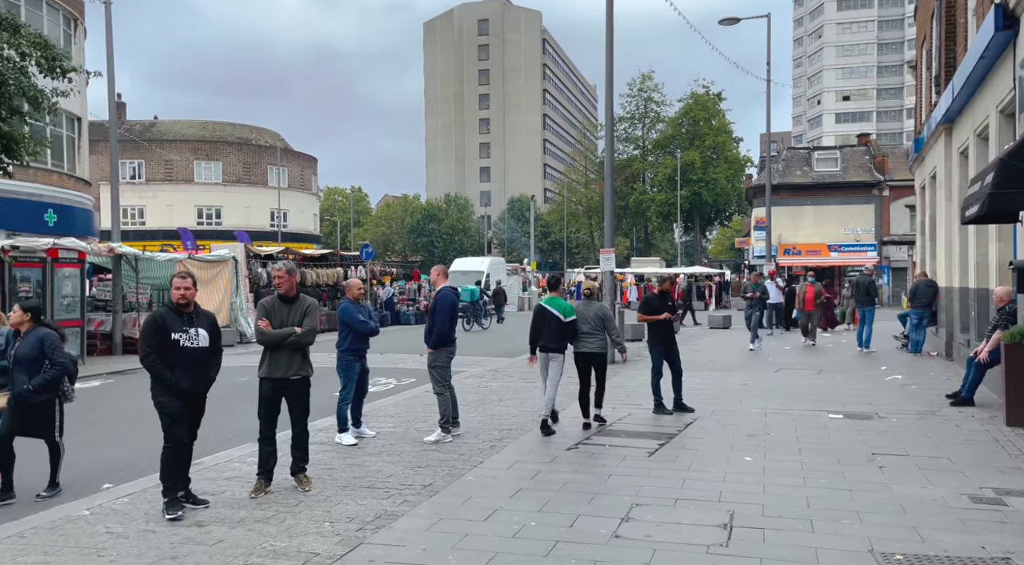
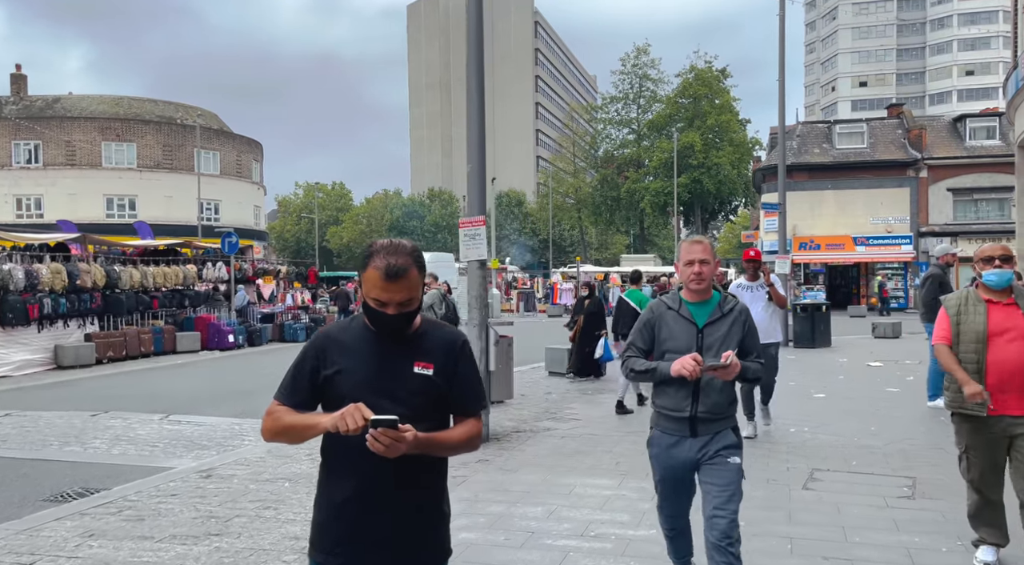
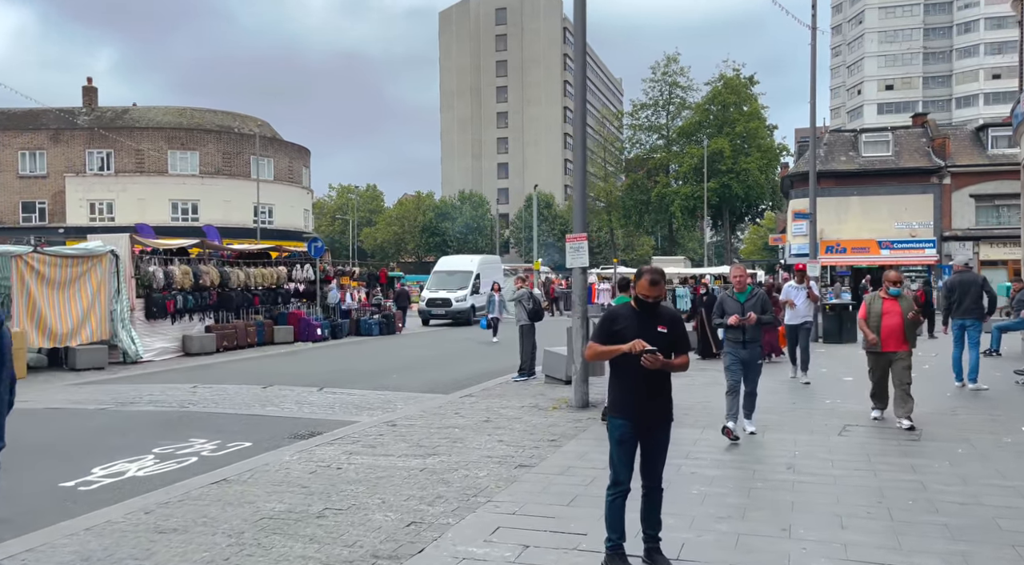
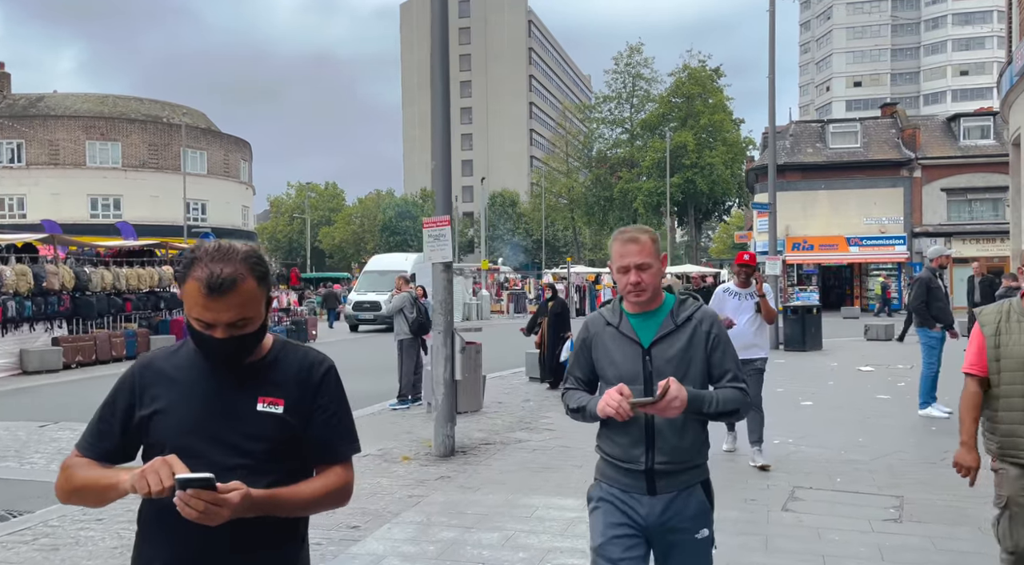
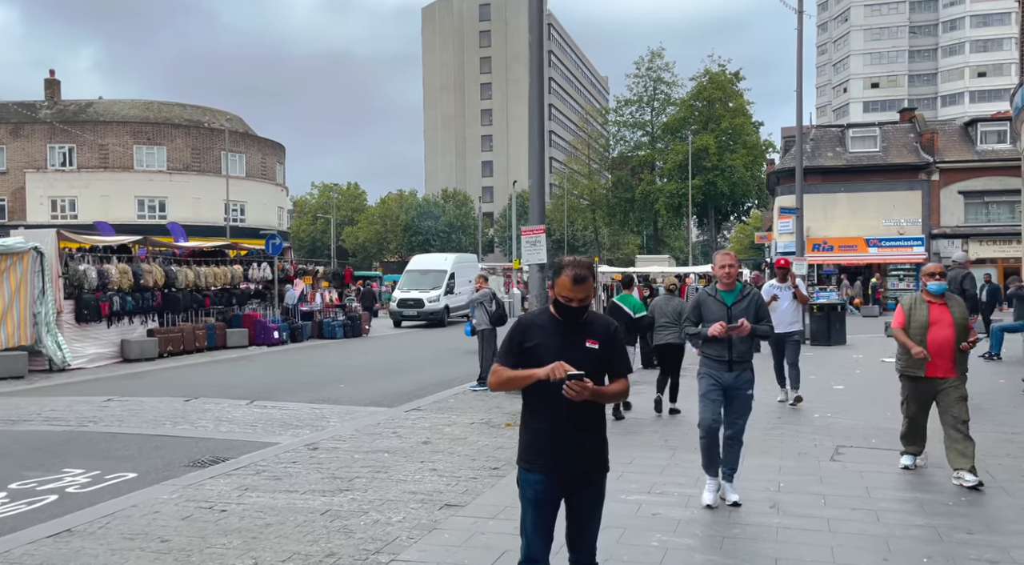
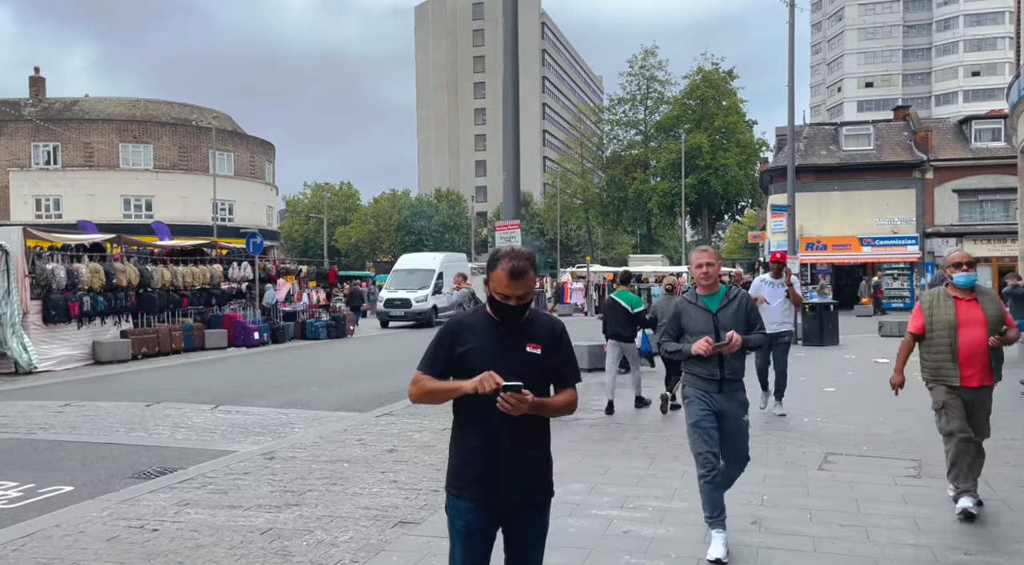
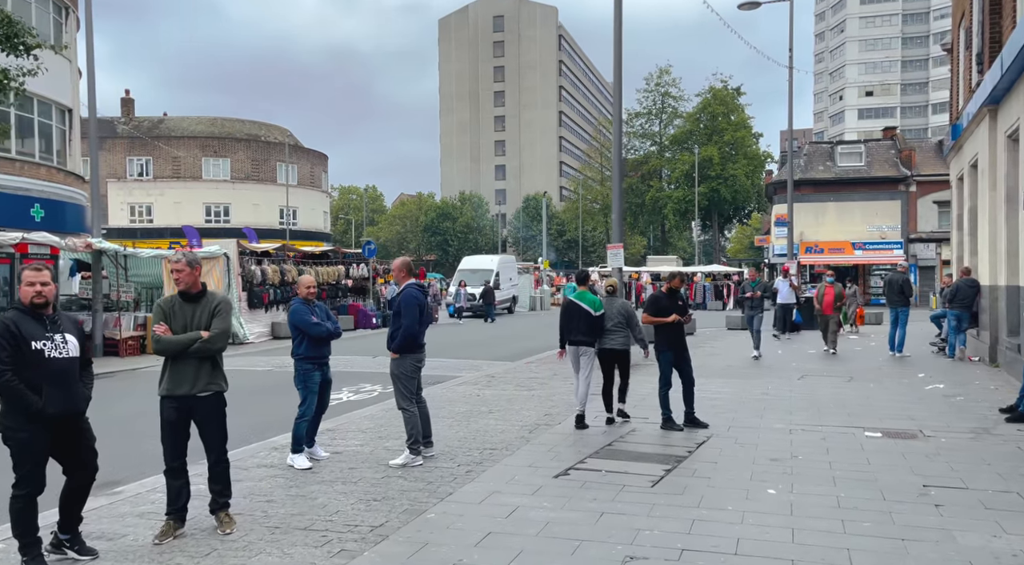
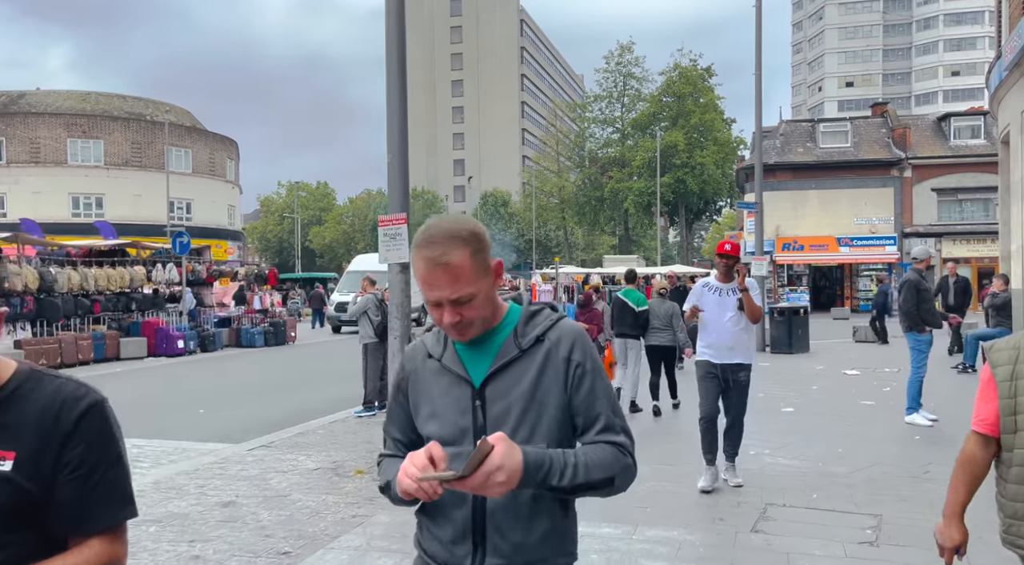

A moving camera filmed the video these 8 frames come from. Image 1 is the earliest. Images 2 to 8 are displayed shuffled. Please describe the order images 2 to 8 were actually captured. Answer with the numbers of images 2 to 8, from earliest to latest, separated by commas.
7, 3, 5, 6, 2, 4, 8
